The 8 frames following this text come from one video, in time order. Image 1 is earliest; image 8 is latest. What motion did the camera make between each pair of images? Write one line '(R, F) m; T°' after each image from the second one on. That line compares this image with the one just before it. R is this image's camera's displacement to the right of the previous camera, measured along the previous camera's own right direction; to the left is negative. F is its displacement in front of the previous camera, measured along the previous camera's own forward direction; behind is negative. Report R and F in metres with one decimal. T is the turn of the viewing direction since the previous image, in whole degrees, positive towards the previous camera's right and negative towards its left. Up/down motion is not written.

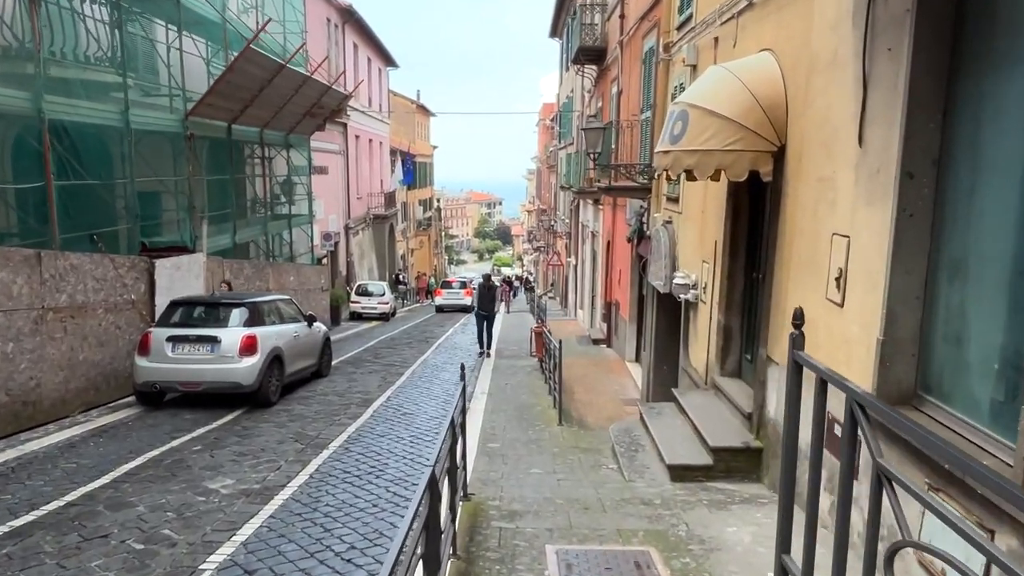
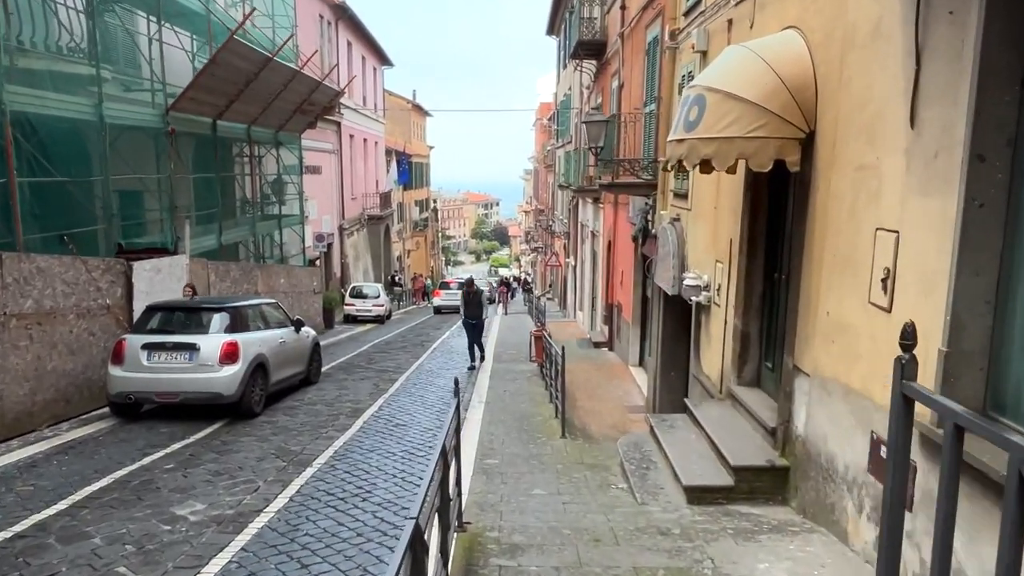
(0.0, +0.6) m; 0°
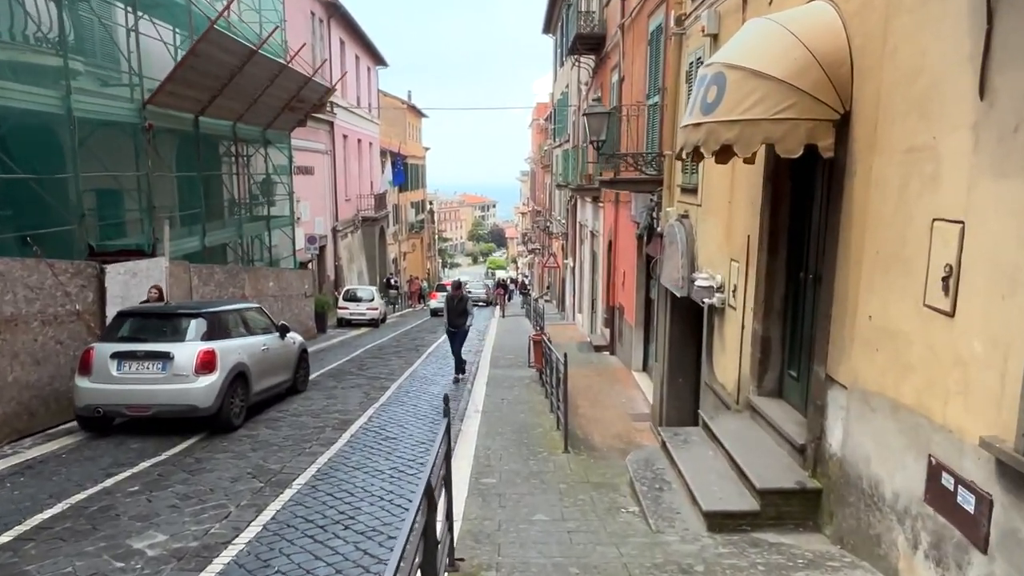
(0.0, +0.6) m; 0°
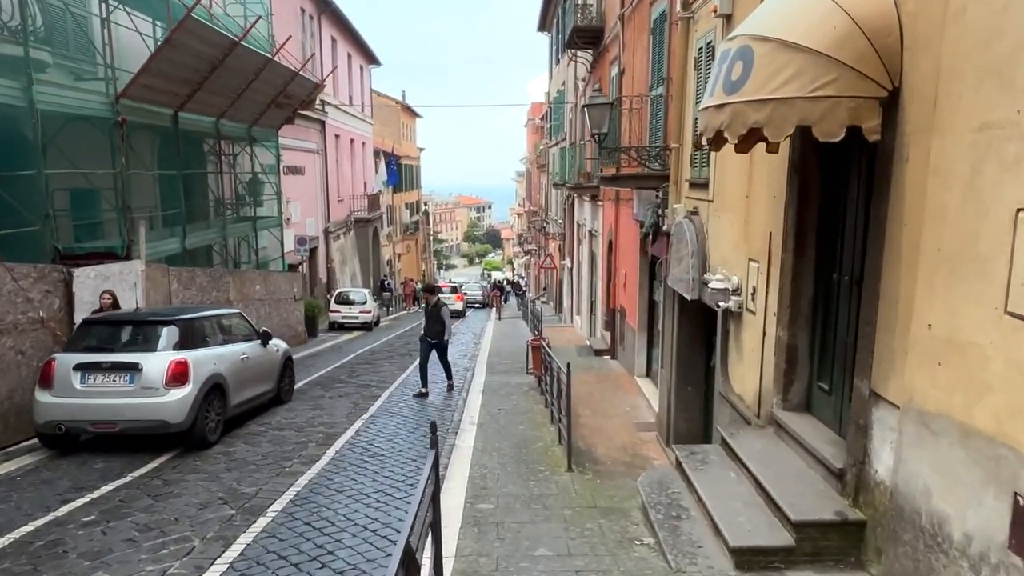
(0.0, +0.6) m; 0°
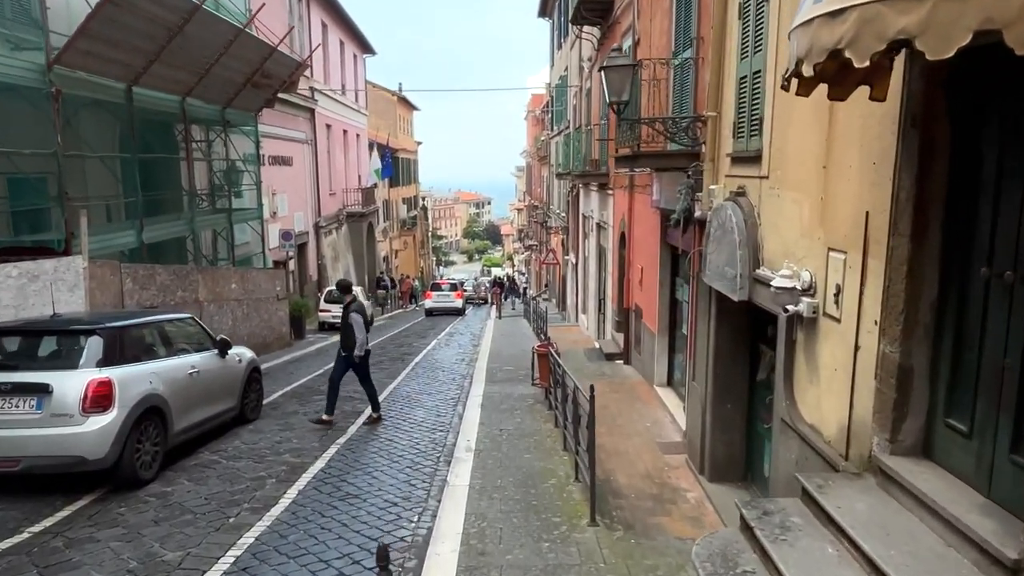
(0.0, +1.5) m; 0°
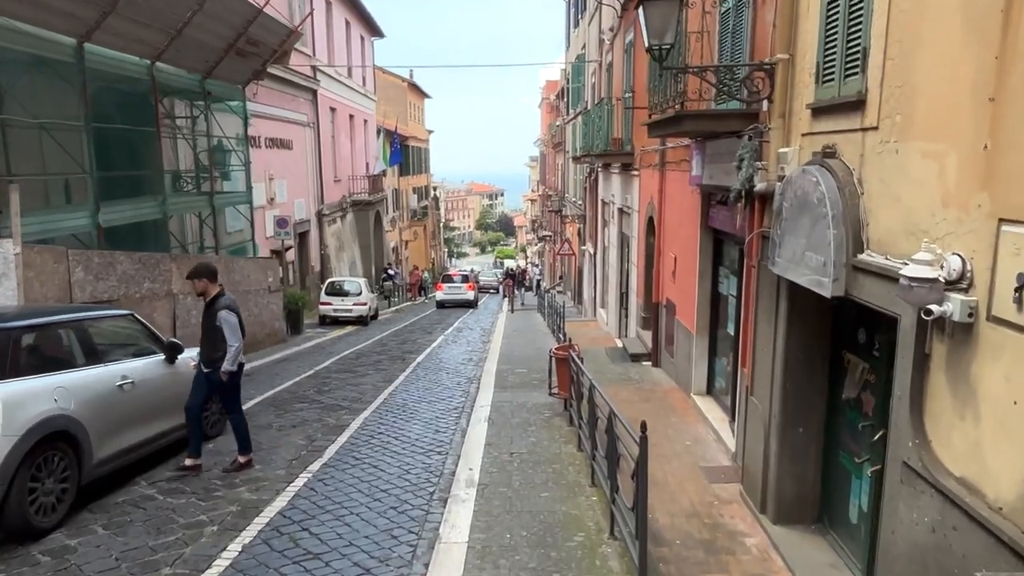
(0.0, +1.6) m; -1°
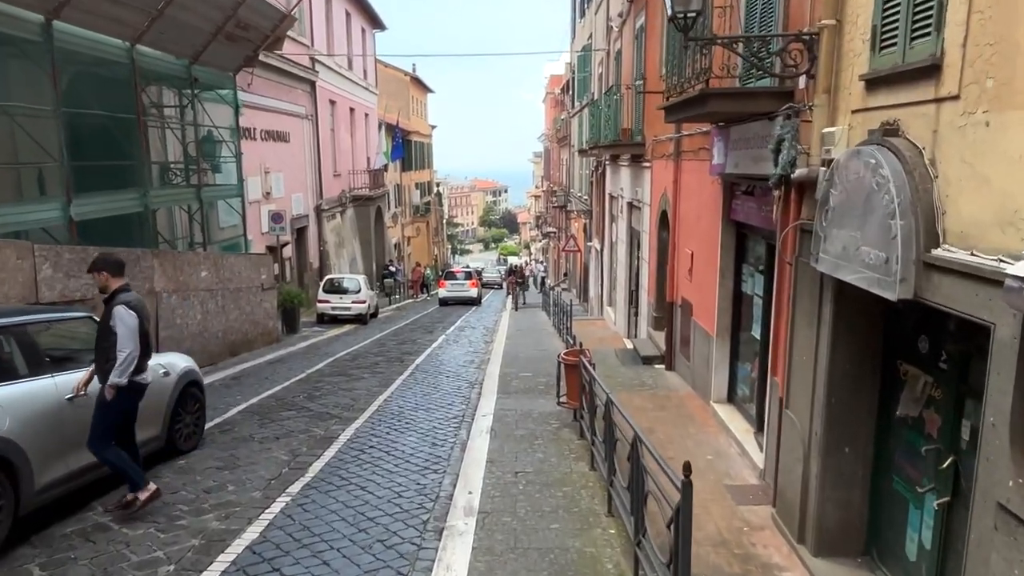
(0.0, +0.7) m; 0°
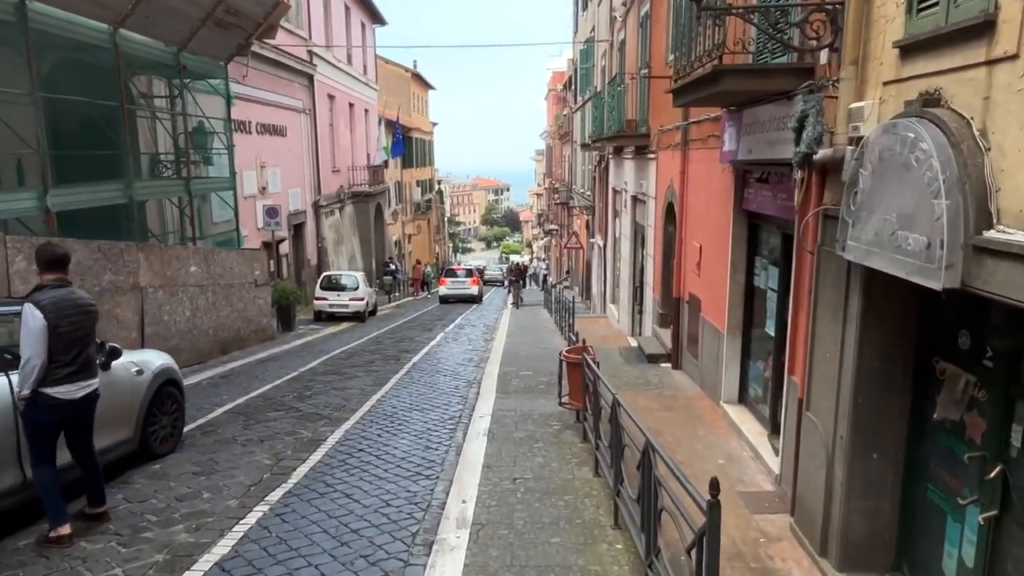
(0.0, +0.4) m; 0°
